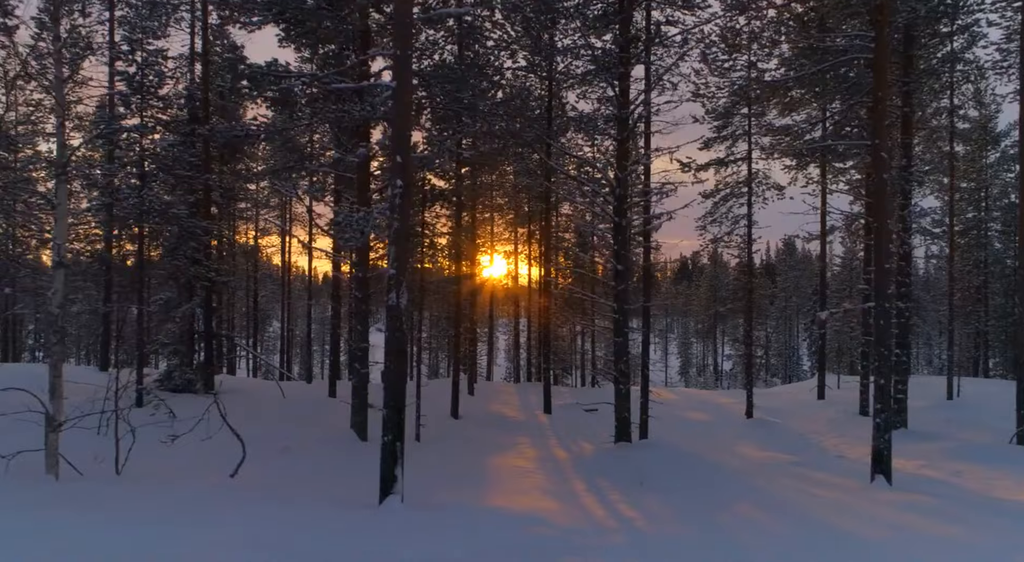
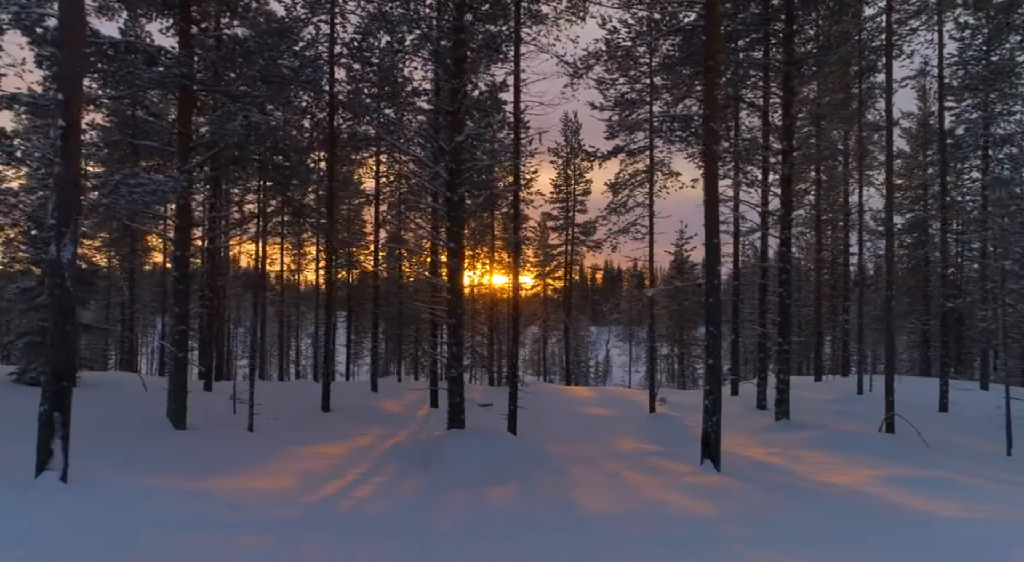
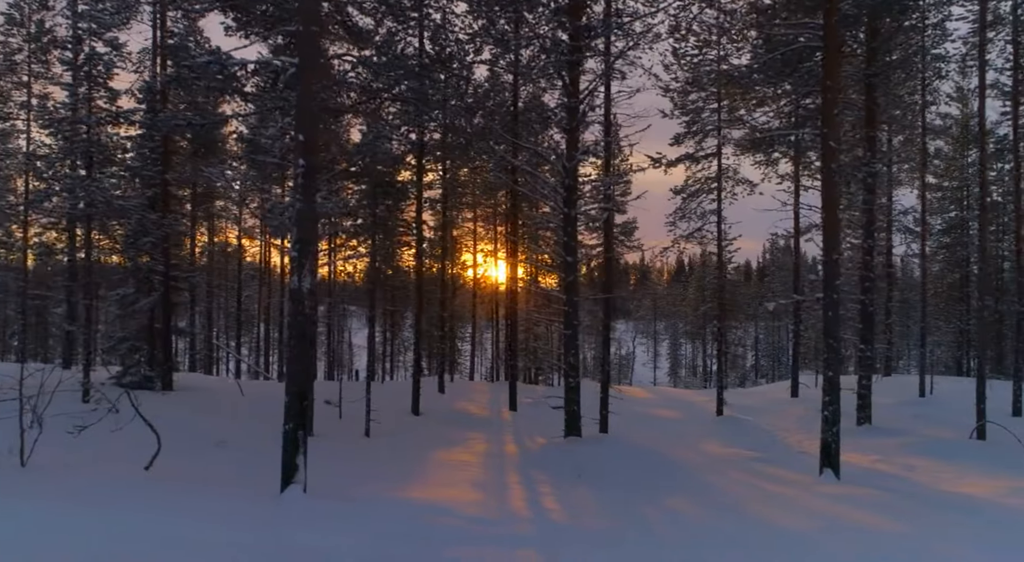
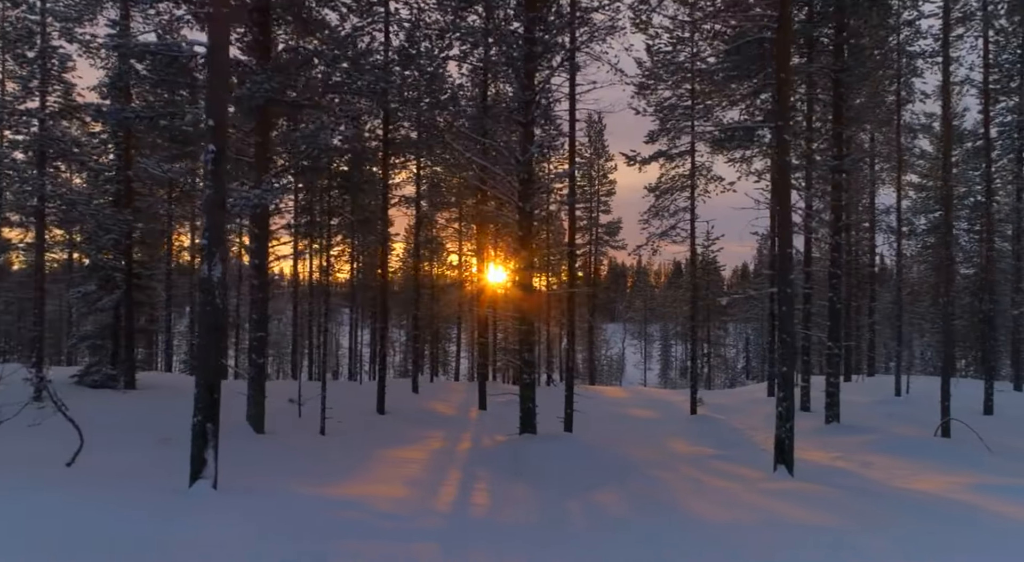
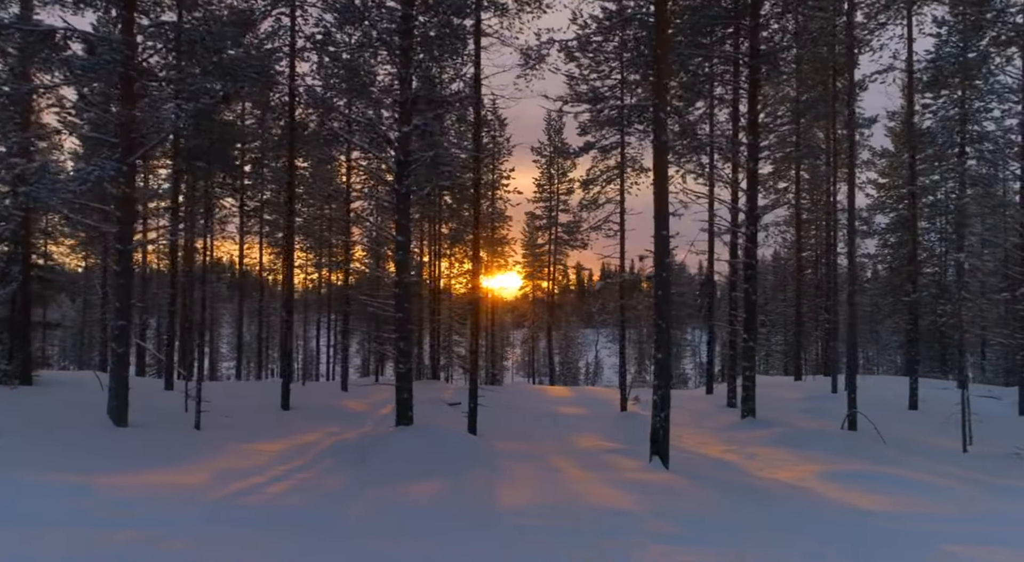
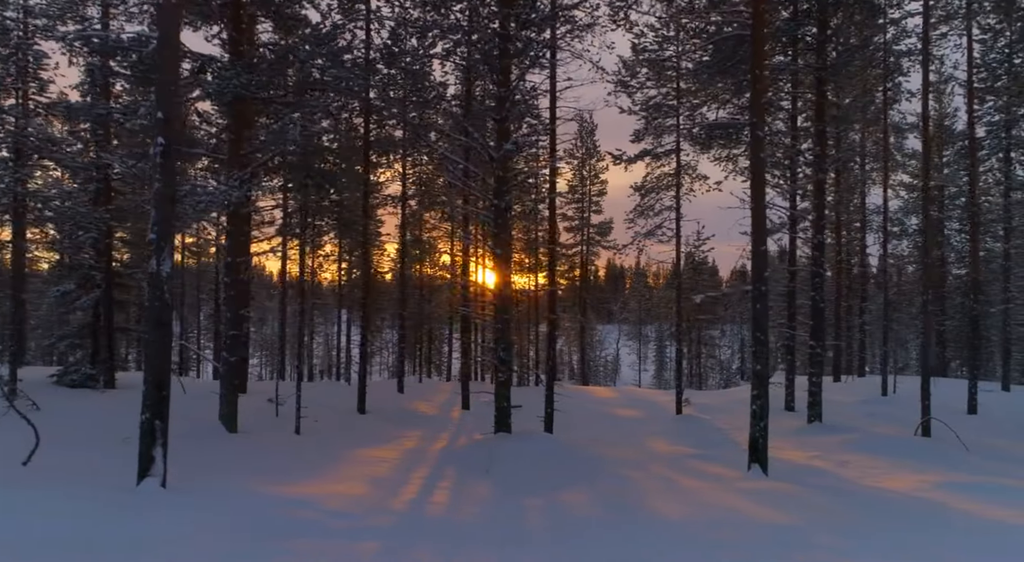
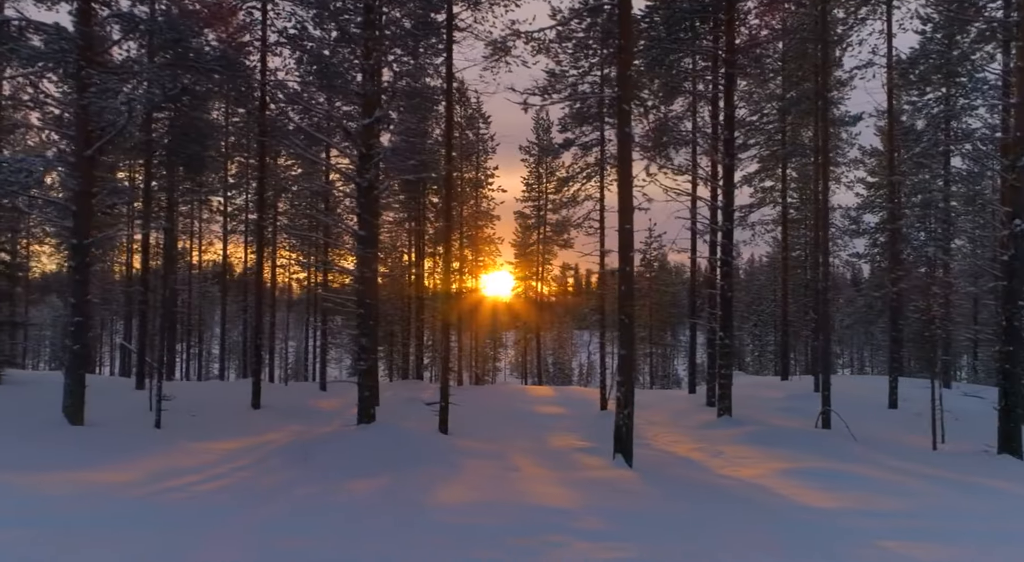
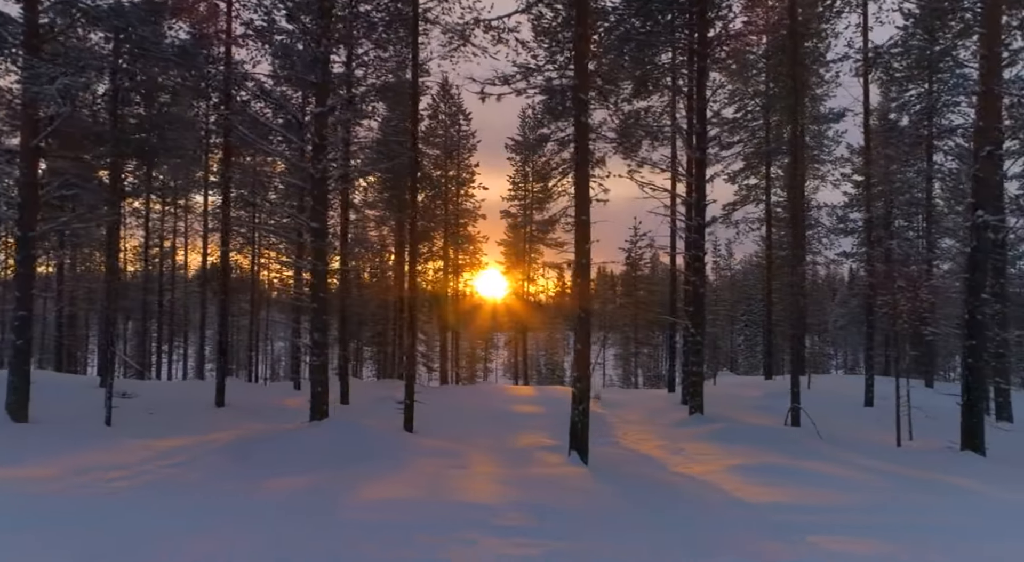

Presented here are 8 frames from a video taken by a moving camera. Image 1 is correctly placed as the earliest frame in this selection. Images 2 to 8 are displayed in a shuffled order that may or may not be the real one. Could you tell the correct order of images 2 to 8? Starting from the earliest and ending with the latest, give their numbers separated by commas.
3, 4, 6, 2, 5, 7, 8
